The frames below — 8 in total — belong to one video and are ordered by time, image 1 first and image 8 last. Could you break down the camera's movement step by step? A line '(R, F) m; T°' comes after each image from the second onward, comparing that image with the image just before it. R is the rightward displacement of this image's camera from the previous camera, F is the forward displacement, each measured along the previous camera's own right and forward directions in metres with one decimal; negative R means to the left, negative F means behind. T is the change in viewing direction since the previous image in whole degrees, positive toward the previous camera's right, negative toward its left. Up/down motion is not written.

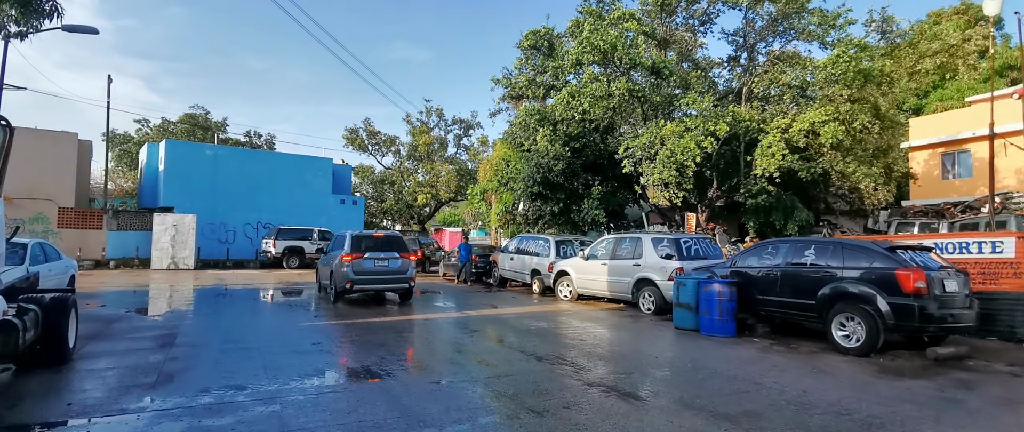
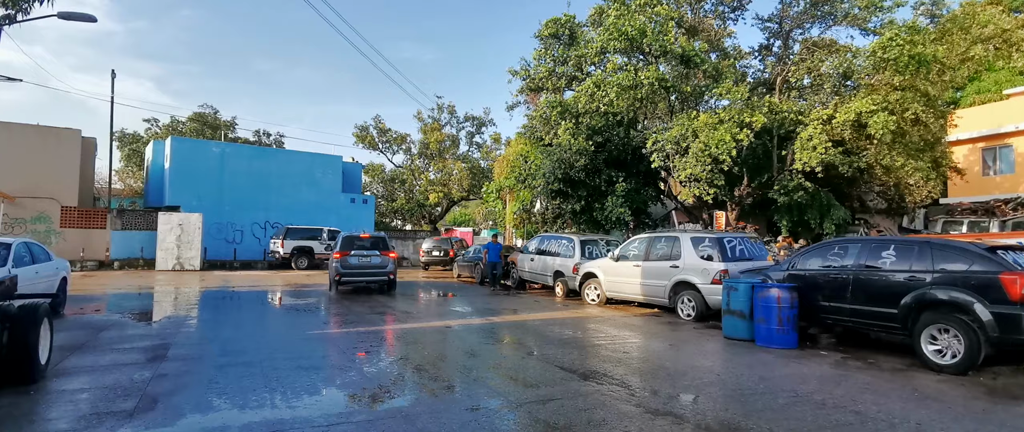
(-0.4, +1.0) m; -1°
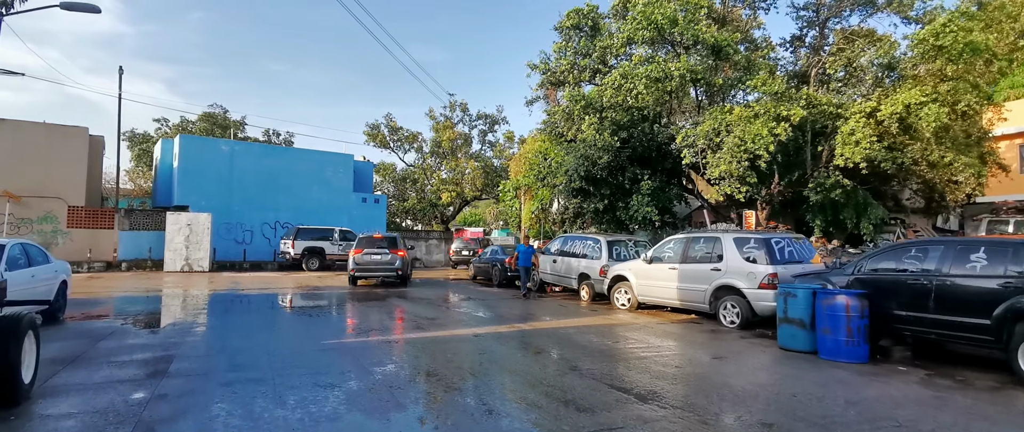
(-0.4, +0.7) m; -1°
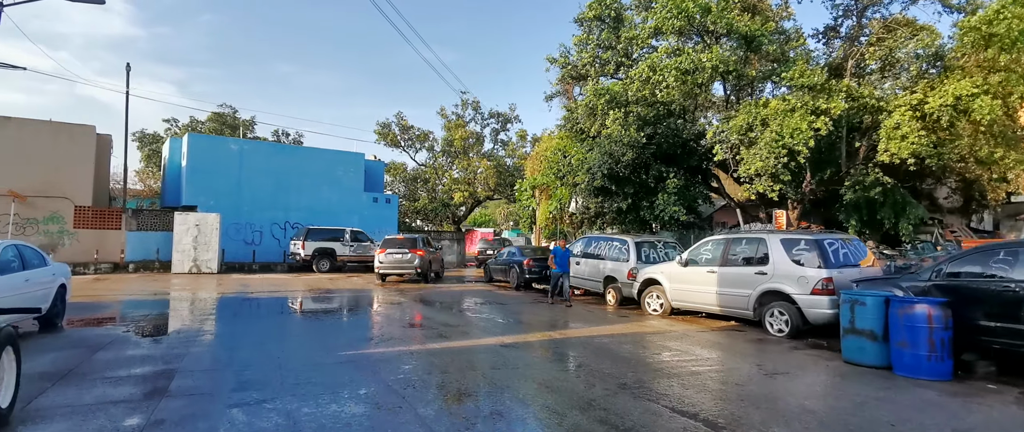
(-0.4, +0.7) m; -1°
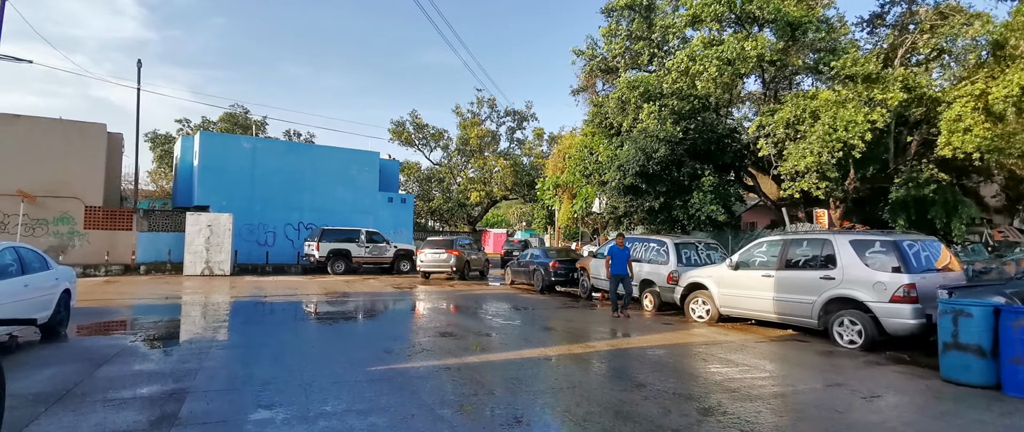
(-0.5, +0.8) m; -1°
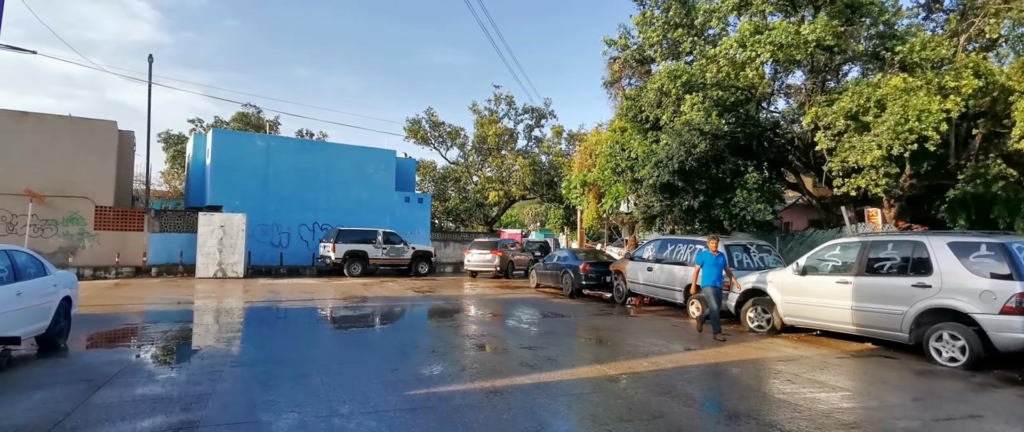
(-0.5, +0.9) m; -1°
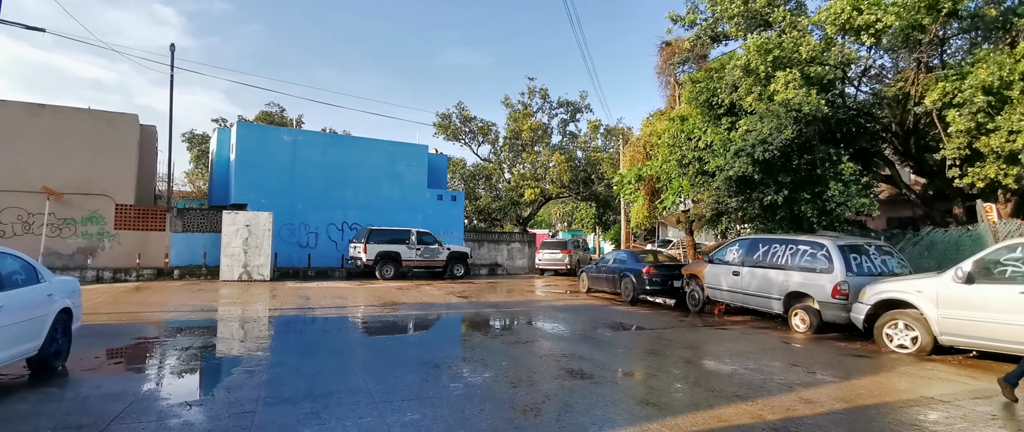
(-0.9, +1.6) m; -2°
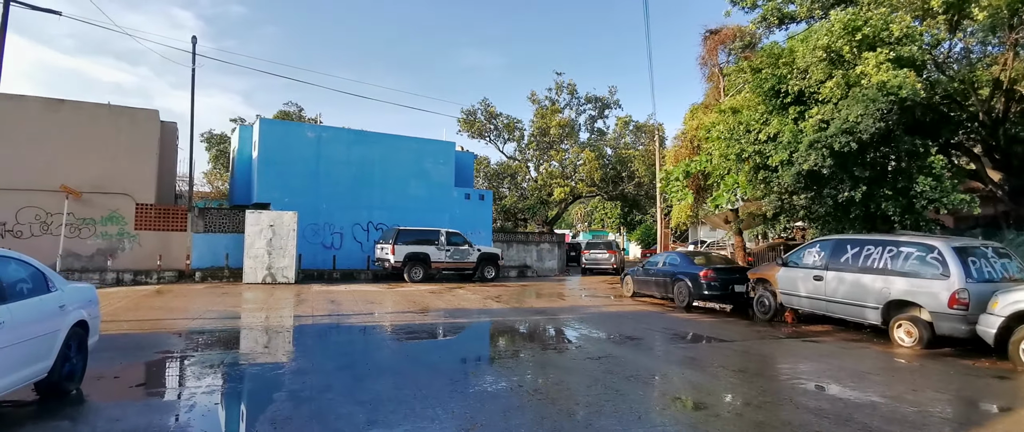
(-0.8, +1.0) m; -1°
